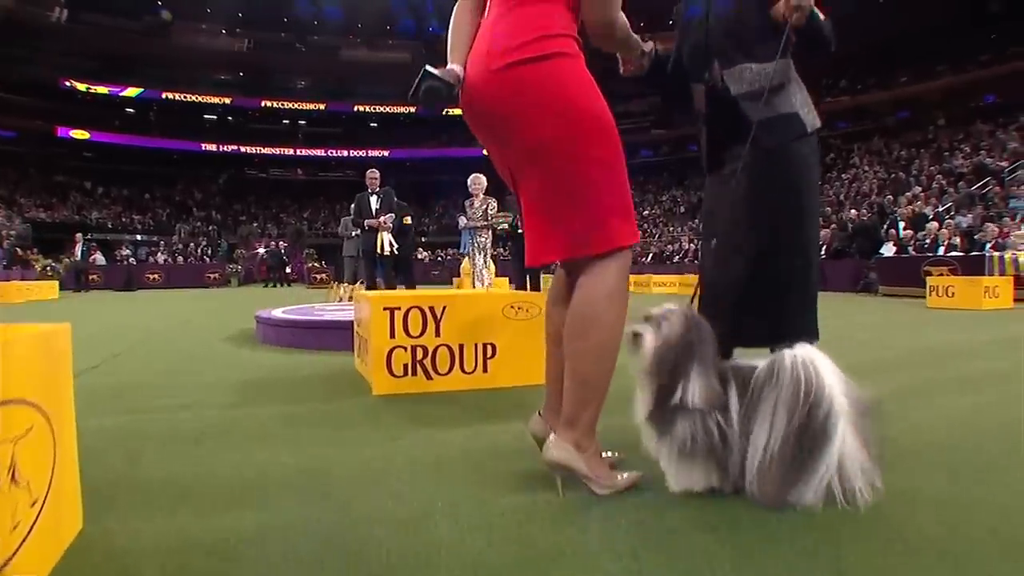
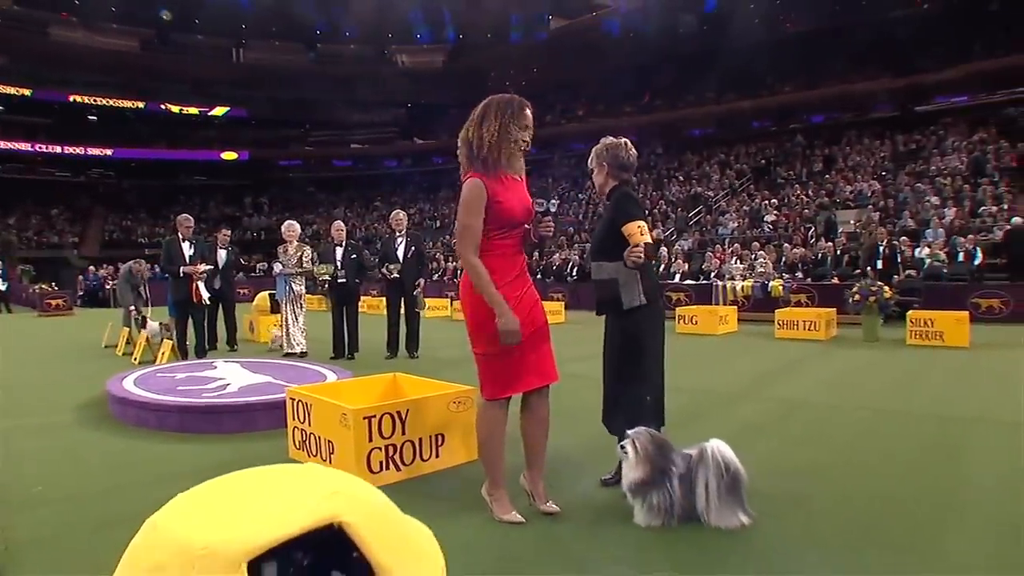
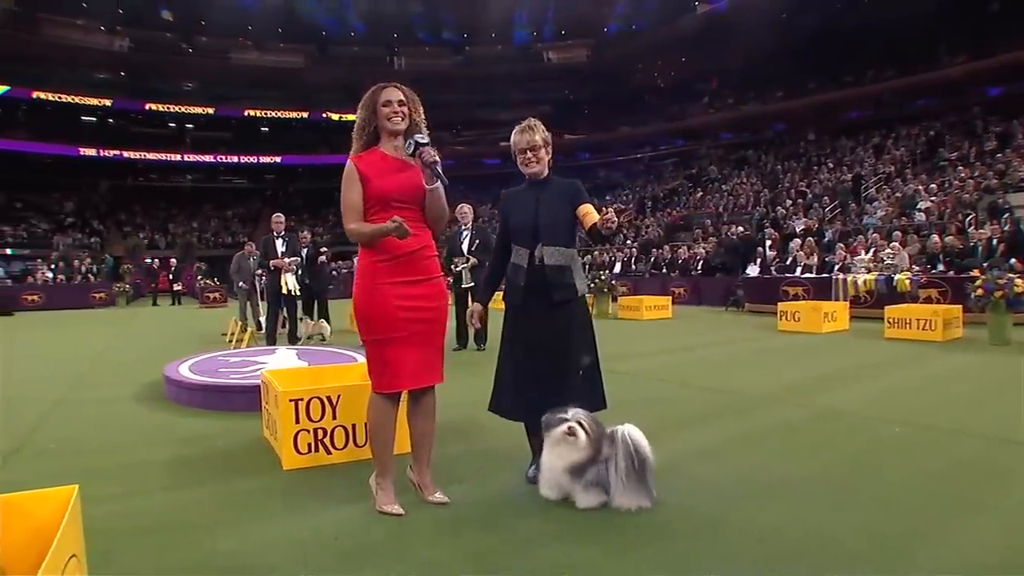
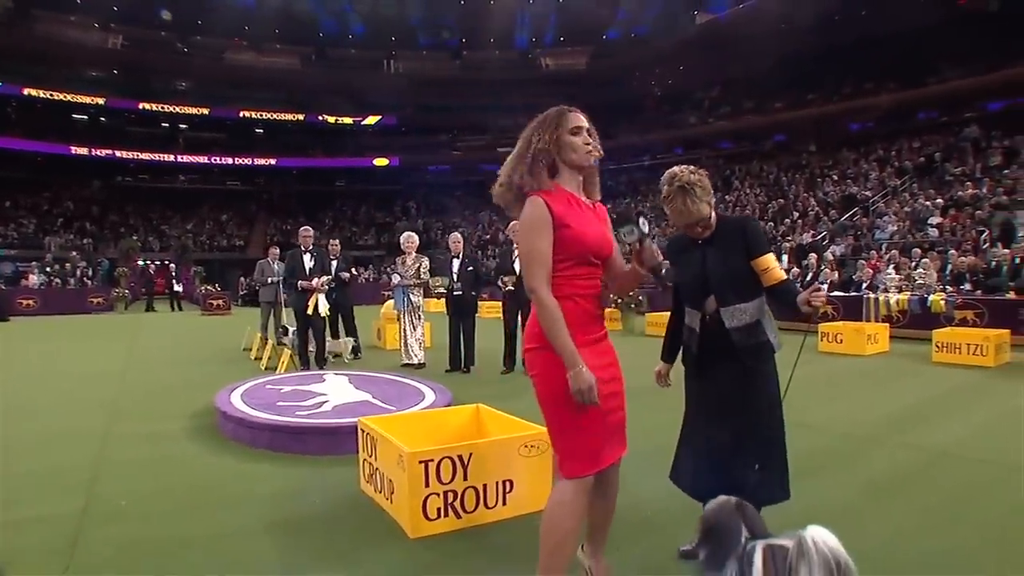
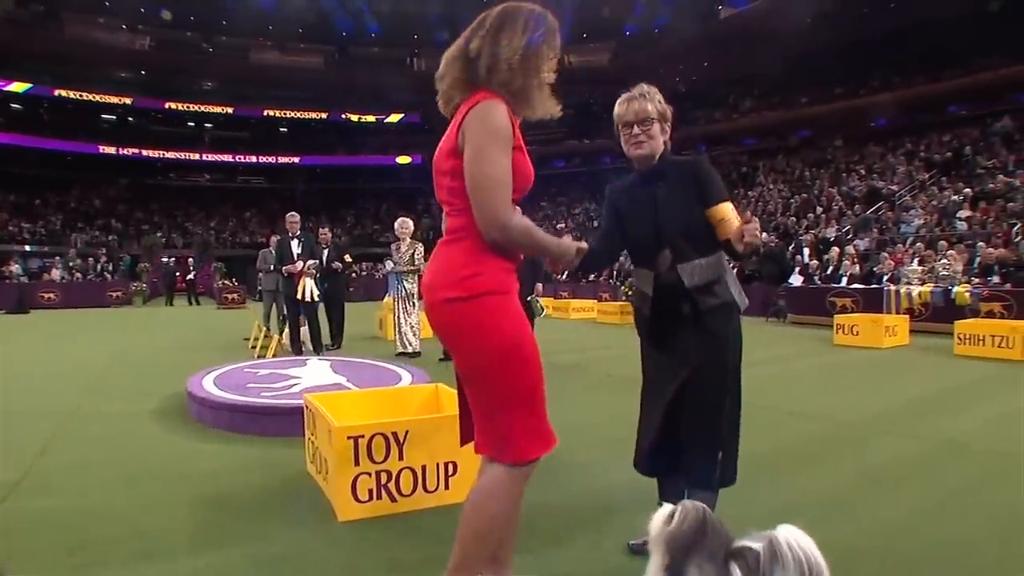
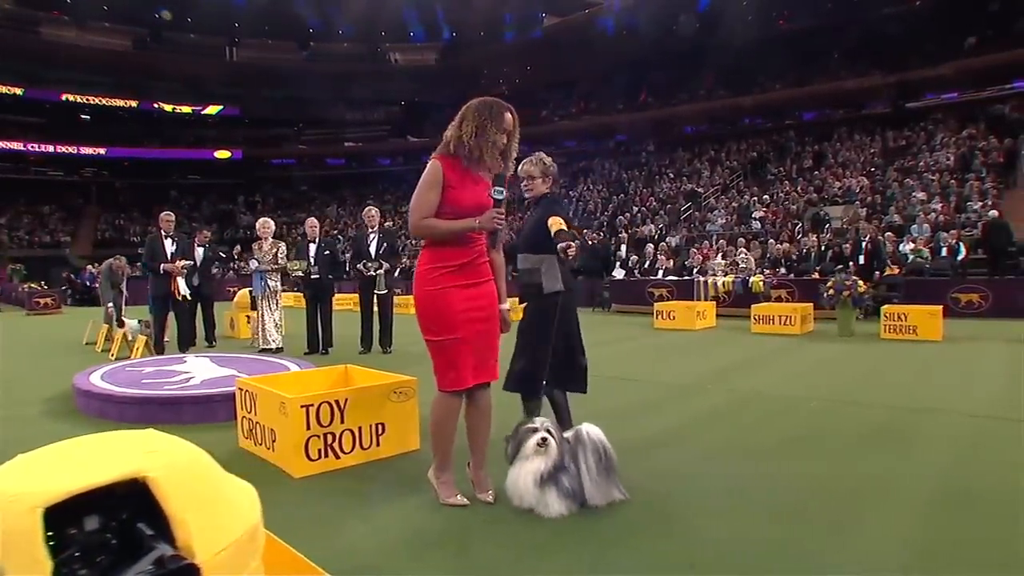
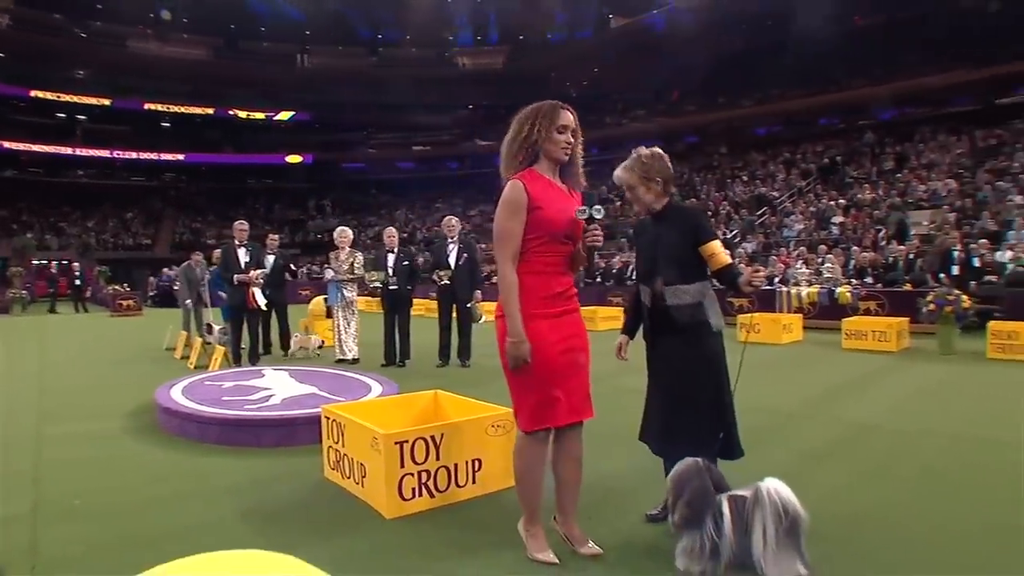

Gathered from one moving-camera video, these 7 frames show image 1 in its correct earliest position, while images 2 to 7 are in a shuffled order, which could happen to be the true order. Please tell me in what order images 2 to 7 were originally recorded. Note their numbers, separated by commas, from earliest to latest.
5, 4, 7, 2, 6, 3
